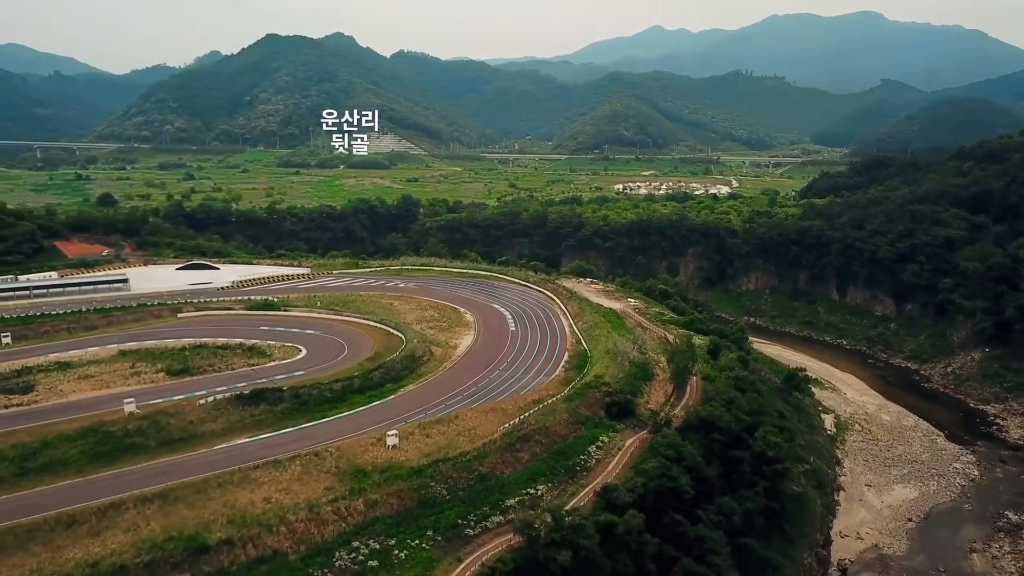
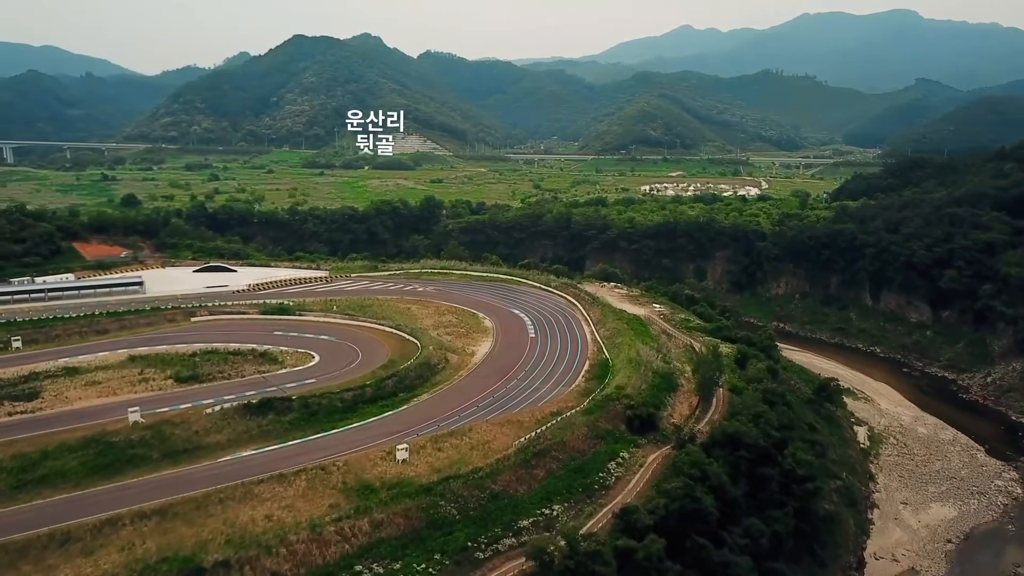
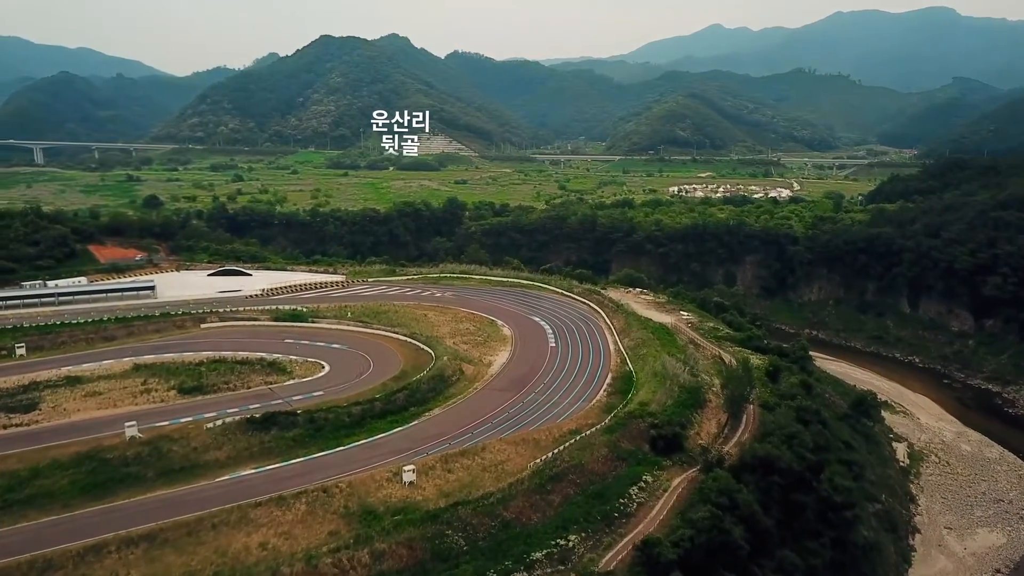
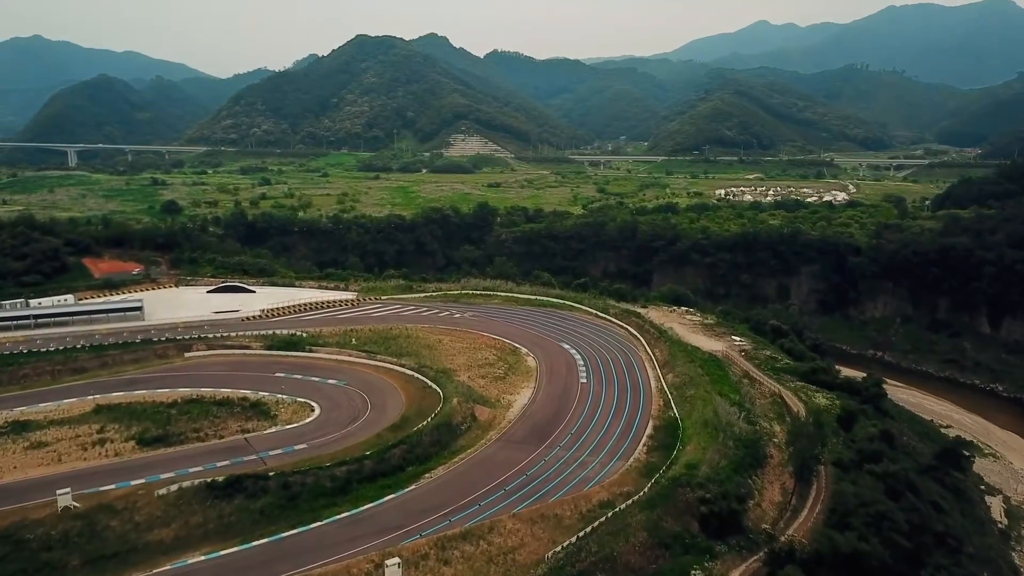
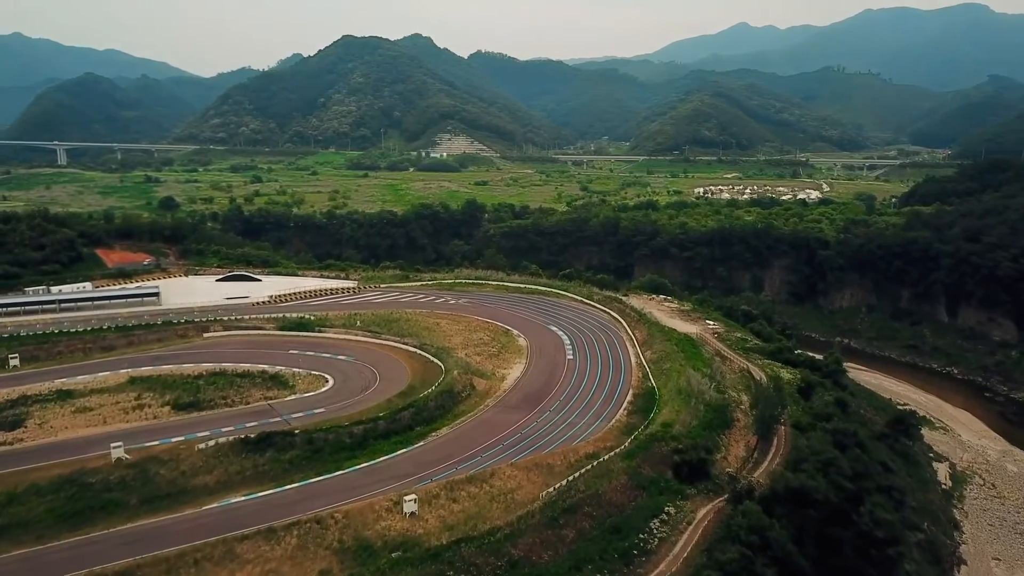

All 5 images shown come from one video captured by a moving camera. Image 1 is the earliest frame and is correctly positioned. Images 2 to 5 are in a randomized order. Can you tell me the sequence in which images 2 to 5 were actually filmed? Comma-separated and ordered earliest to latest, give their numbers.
2, 3, 5, 4
